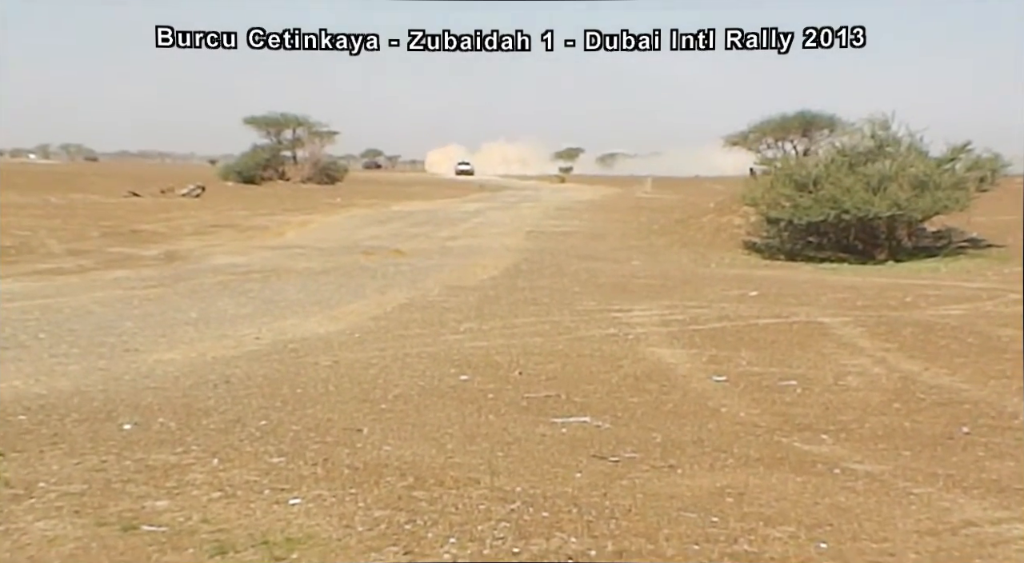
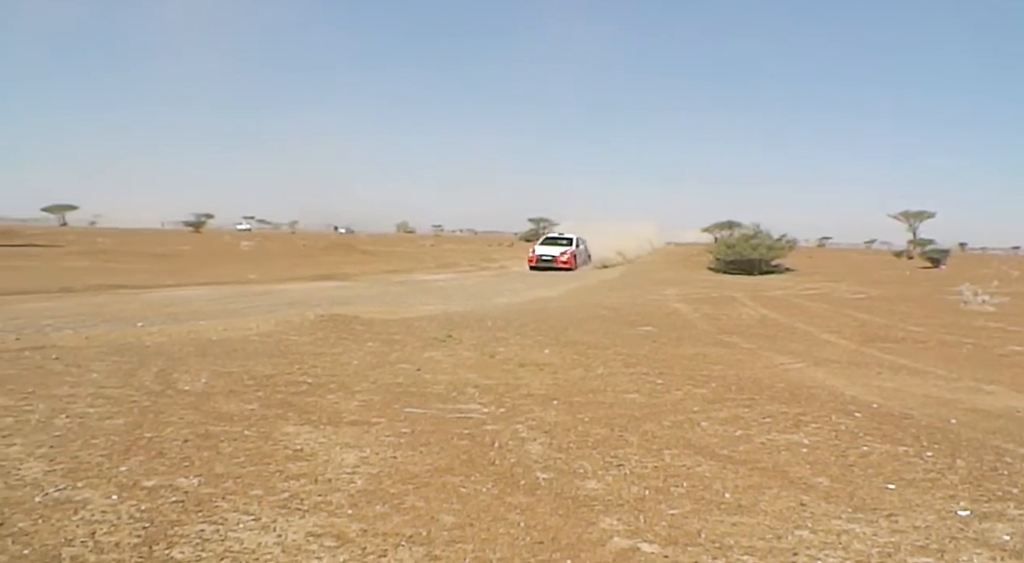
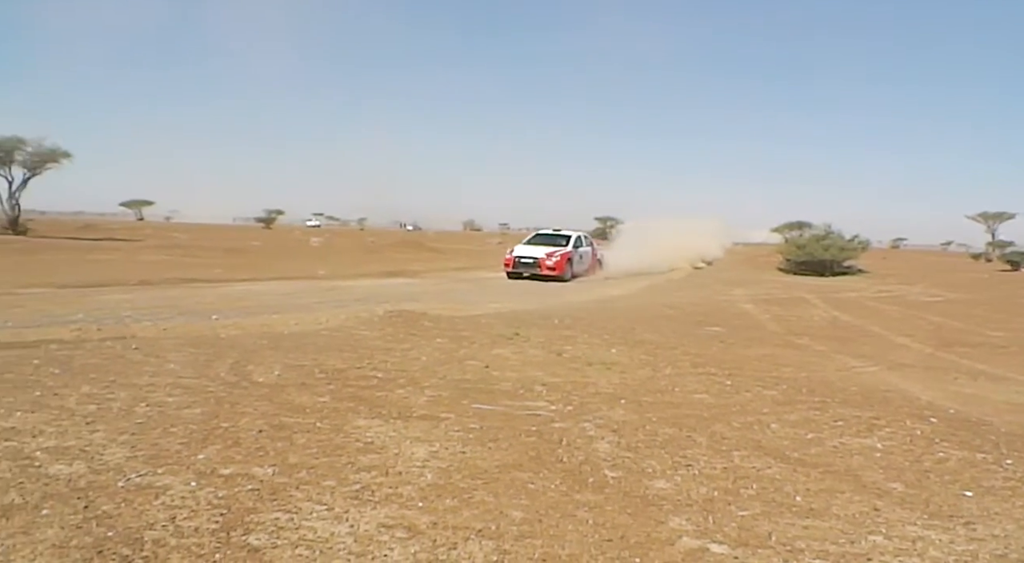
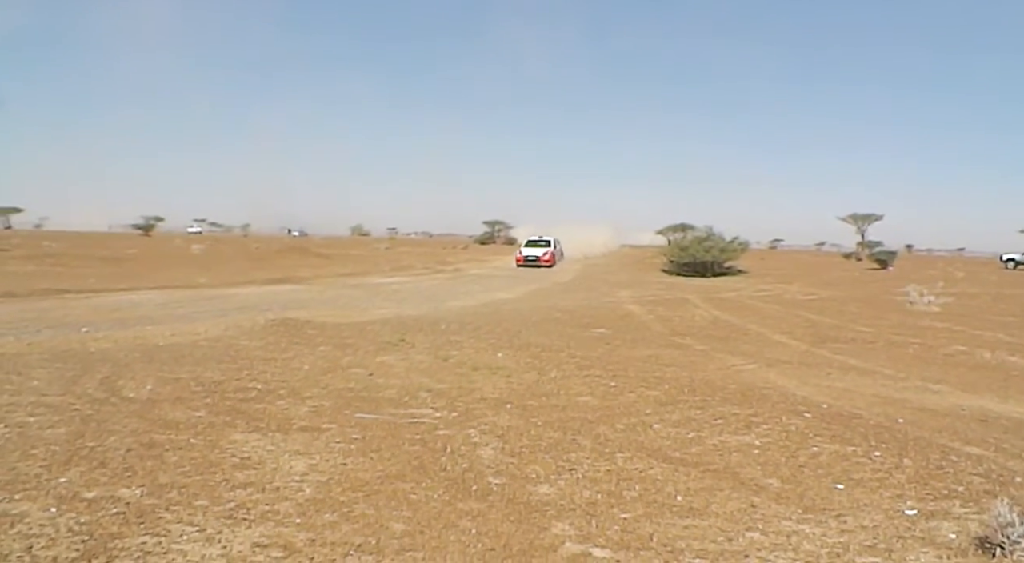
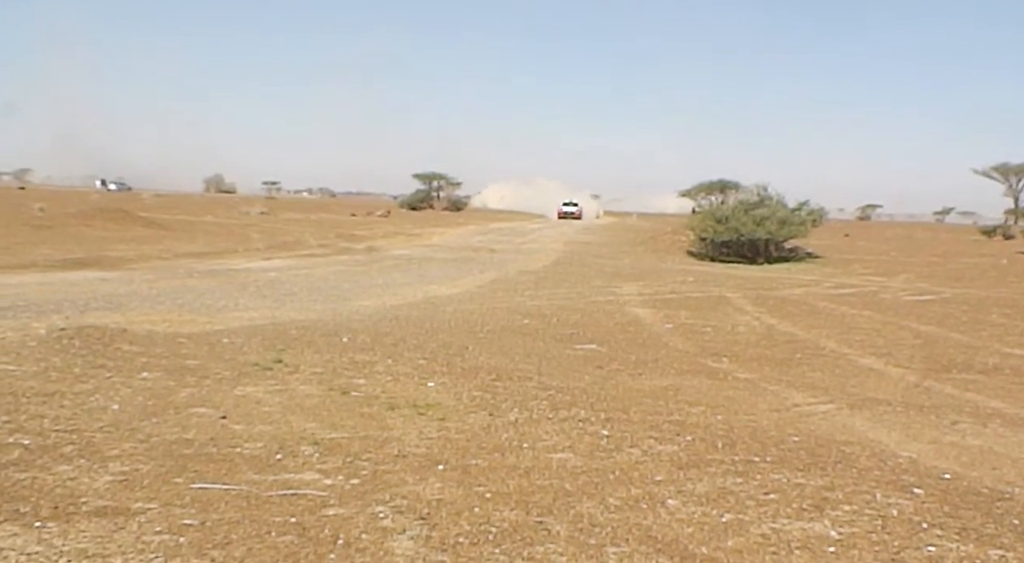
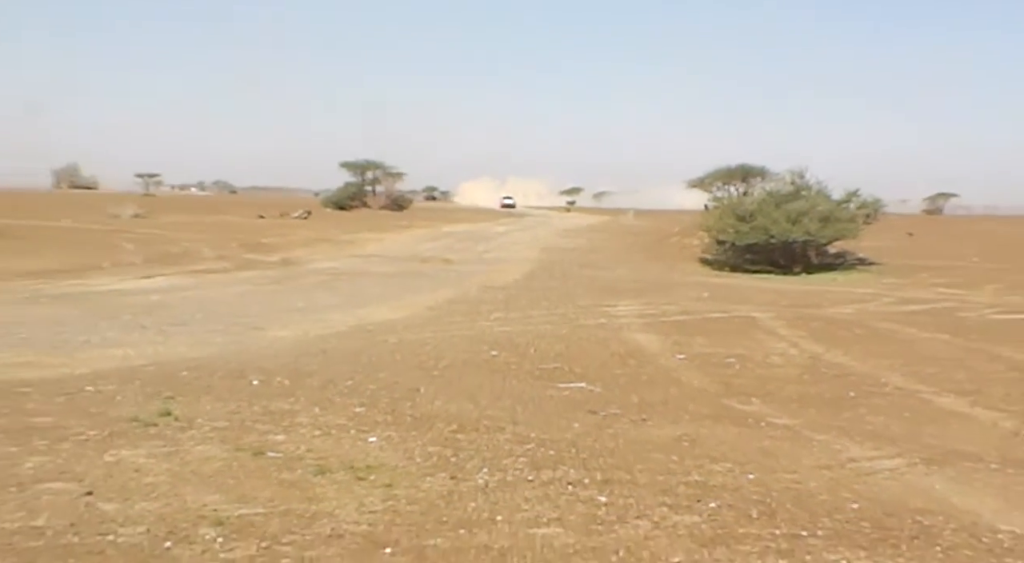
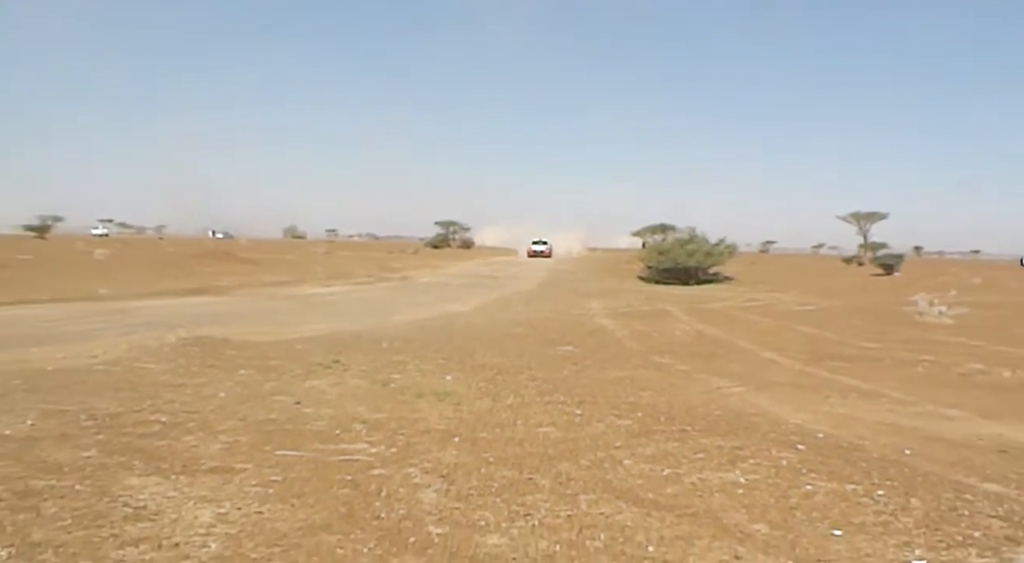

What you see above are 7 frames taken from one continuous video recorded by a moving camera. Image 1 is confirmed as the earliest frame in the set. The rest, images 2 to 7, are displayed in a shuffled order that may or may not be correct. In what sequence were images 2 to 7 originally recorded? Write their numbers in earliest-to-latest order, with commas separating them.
6, 5, 7, 4, 2, 3
